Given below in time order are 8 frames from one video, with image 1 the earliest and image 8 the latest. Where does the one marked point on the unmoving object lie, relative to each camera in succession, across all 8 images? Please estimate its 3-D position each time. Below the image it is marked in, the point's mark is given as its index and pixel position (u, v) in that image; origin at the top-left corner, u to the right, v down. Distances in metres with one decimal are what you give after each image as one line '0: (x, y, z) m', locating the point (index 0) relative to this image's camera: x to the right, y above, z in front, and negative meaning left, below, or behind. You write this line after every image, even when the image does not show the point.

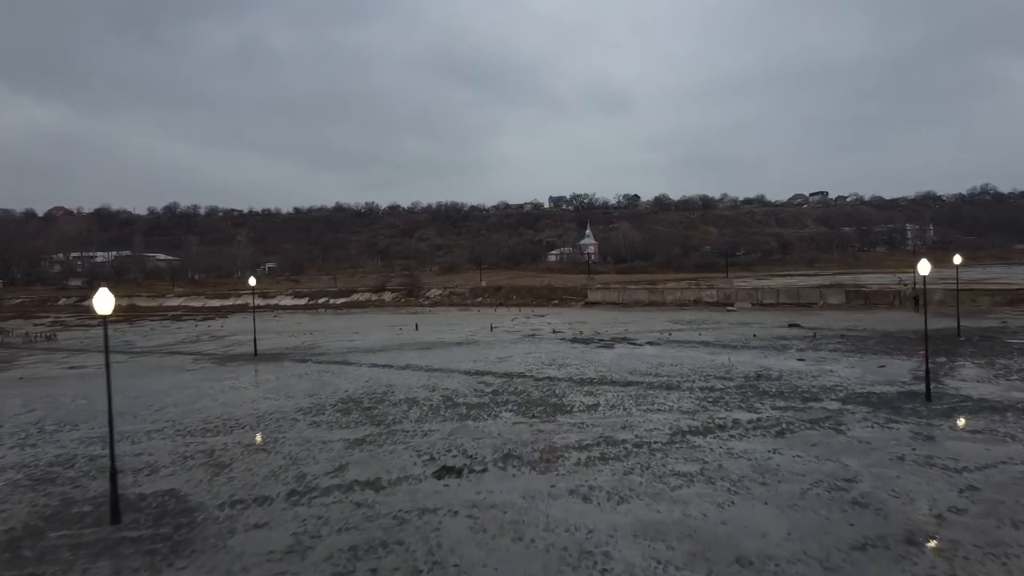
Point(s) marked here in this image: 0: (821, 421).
0: (+4.9, -2.1, +12.6) m
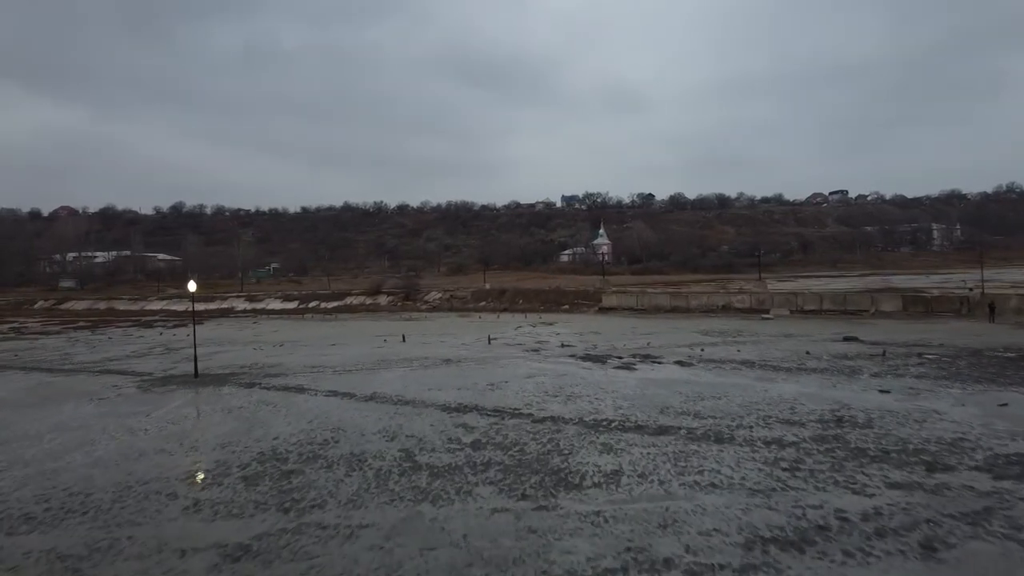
0: (+4.6, -2.3, +7.8) m
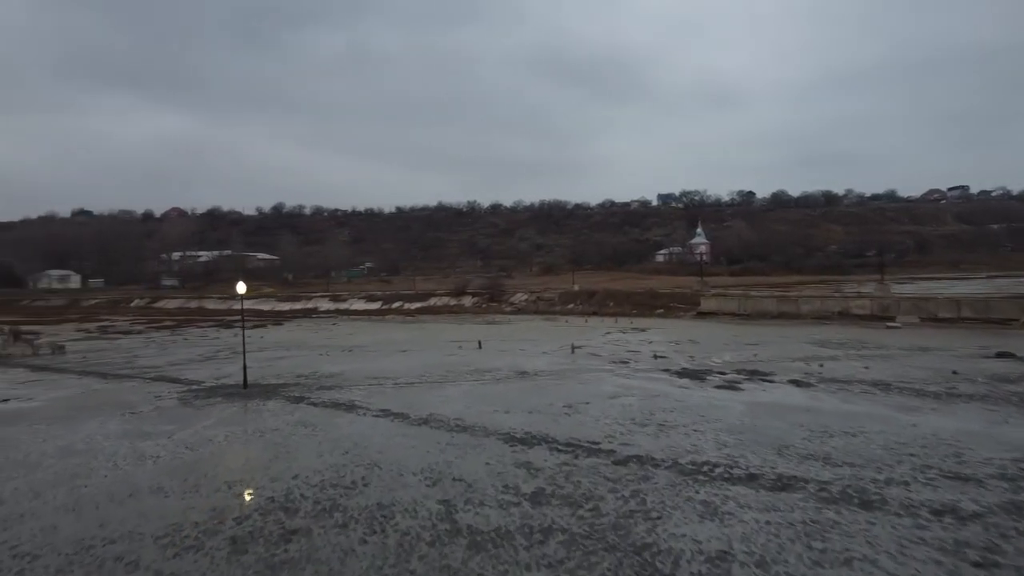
0: (+4.9, -2.4, +4.6) m
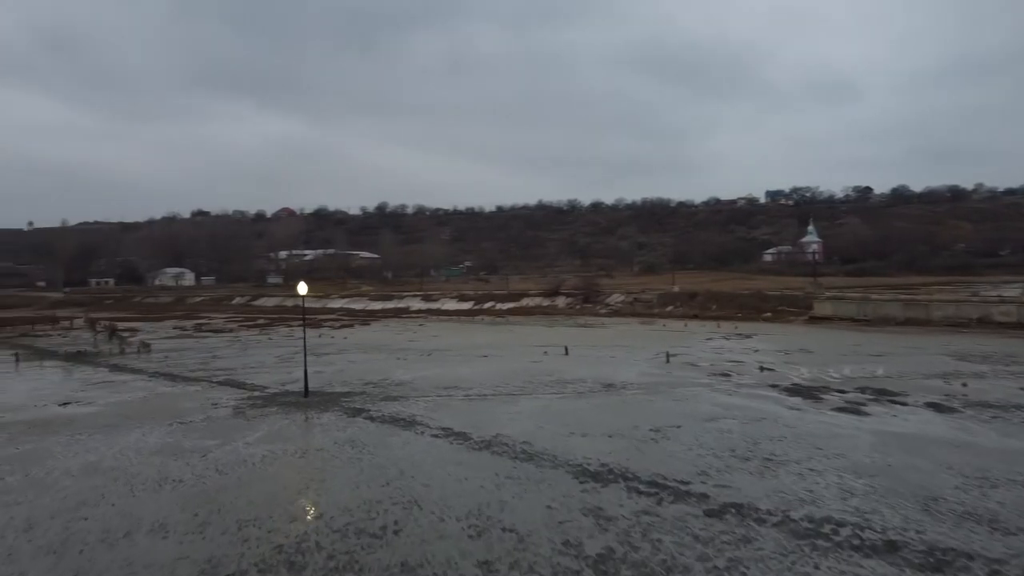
0: (+4.8, -2.5, +2.0) m
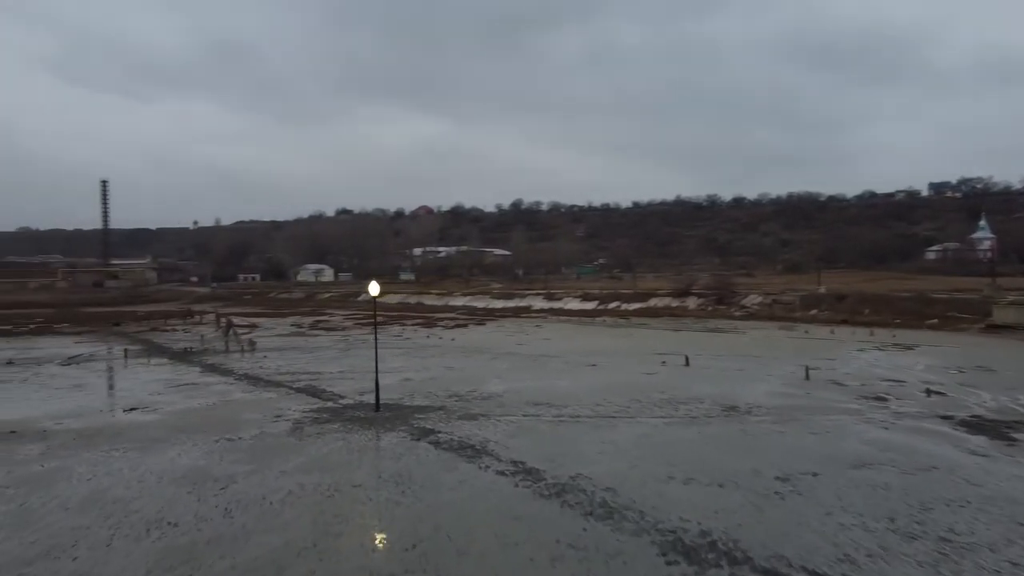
0: (+4.0, -2.6, -1.3) m
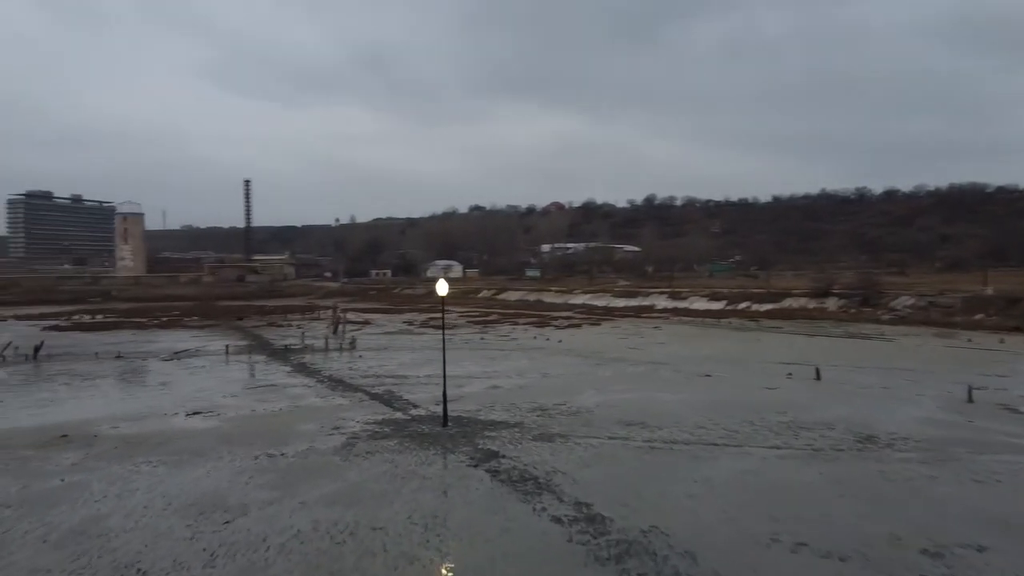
0: (+2.5, -2.7, -4.0) m
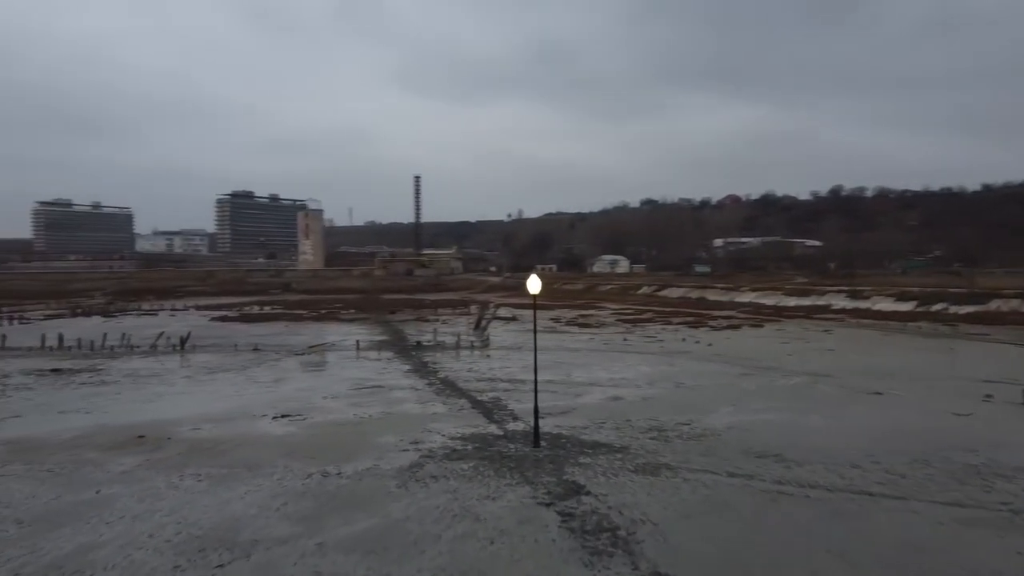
0: (+0.2, -2.8, -6.3) m
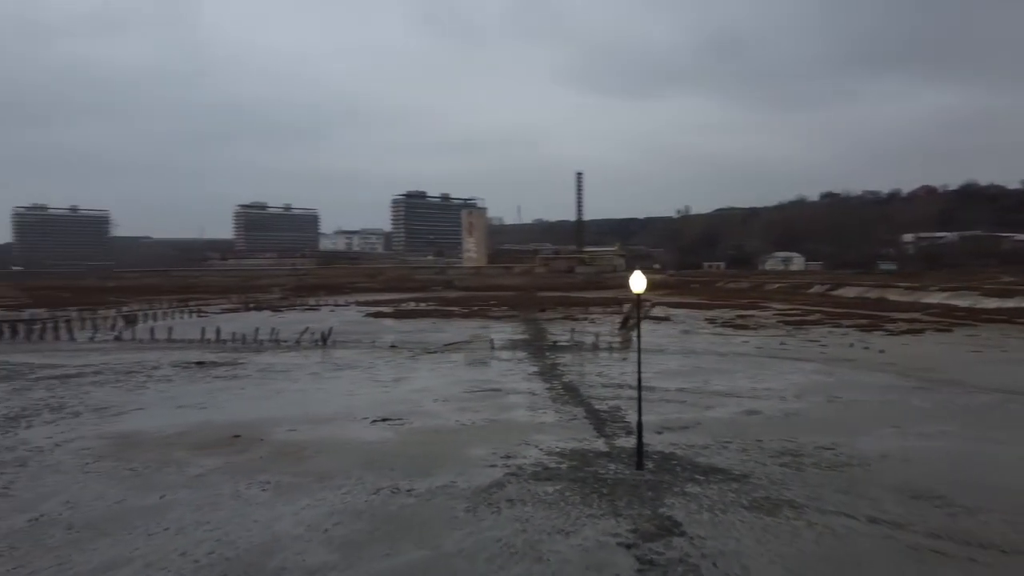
0: (-2.3, -2.8, -7.4) m
